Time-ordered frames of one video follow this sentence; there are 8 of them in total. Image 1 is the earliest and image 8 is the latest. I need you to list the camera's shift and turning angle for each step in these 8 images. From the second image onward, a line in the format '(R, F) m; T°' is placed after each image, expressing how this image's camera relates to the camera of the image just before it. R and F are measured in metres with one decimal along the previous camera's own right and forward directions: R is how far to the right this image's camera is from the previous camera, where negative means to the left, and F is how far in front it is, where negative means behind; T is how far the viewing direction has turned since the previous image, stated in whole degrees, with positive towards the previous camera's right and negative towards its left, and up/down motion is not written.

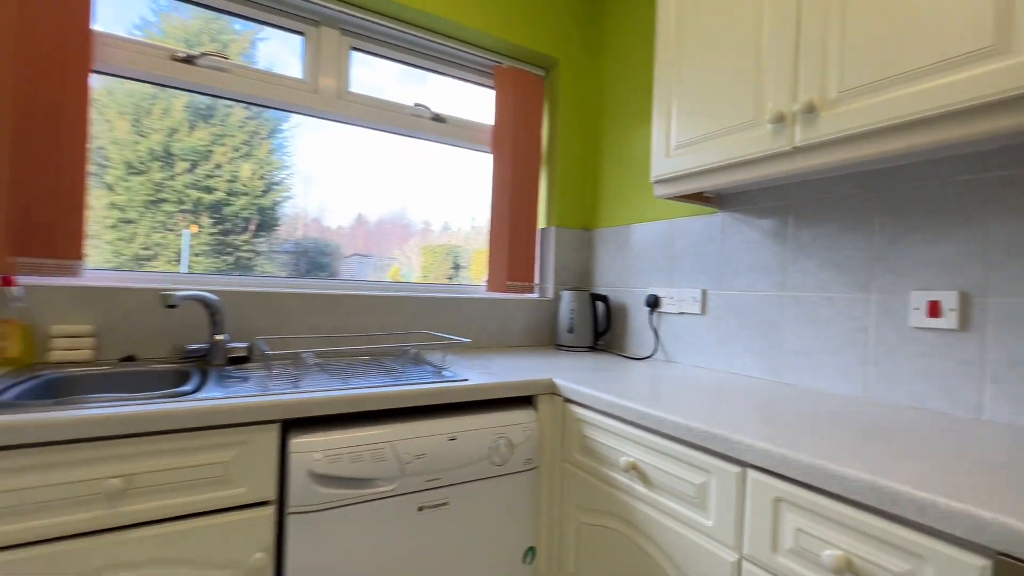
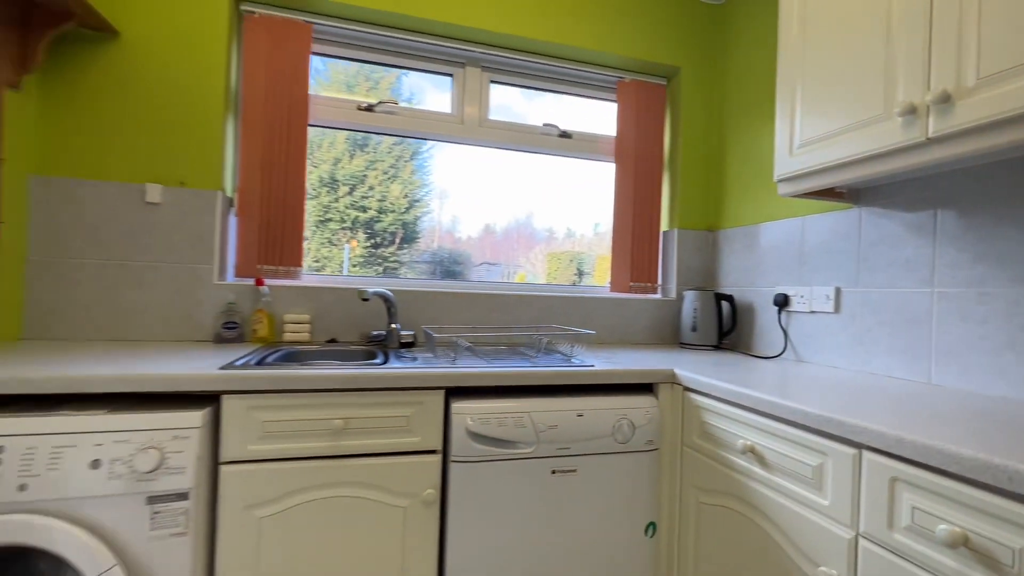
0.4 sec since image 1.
(0.0, -0.2) m; -15°
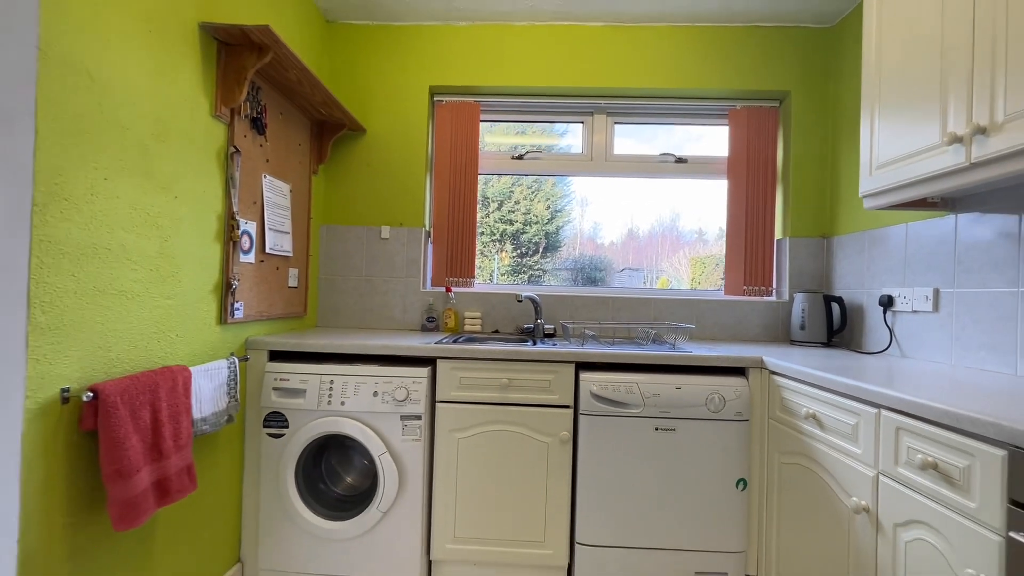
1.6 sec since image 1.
(+0.1, -0.5) m; -17°
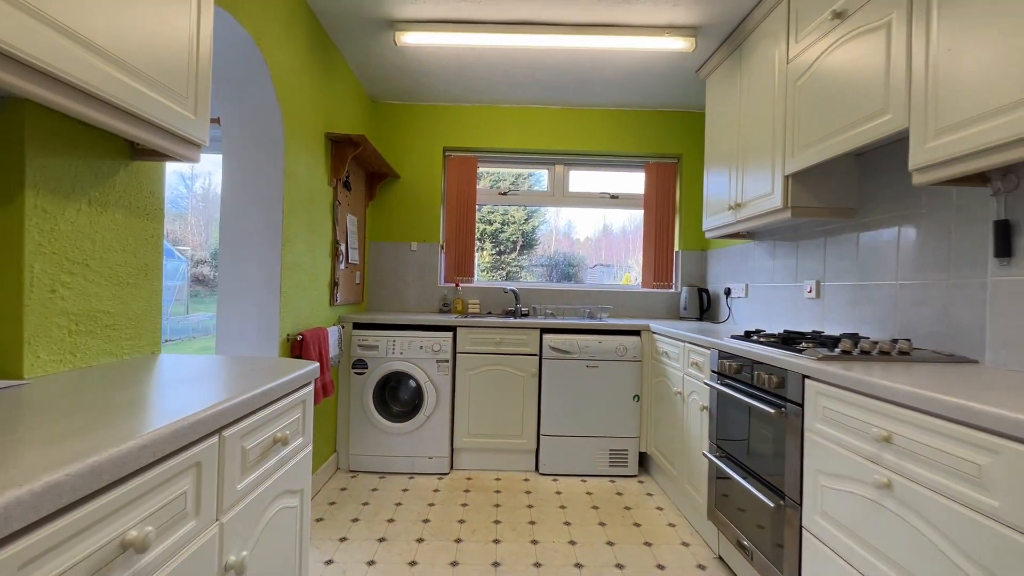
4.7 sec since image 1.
(-0.1, -1.1) m; +3°
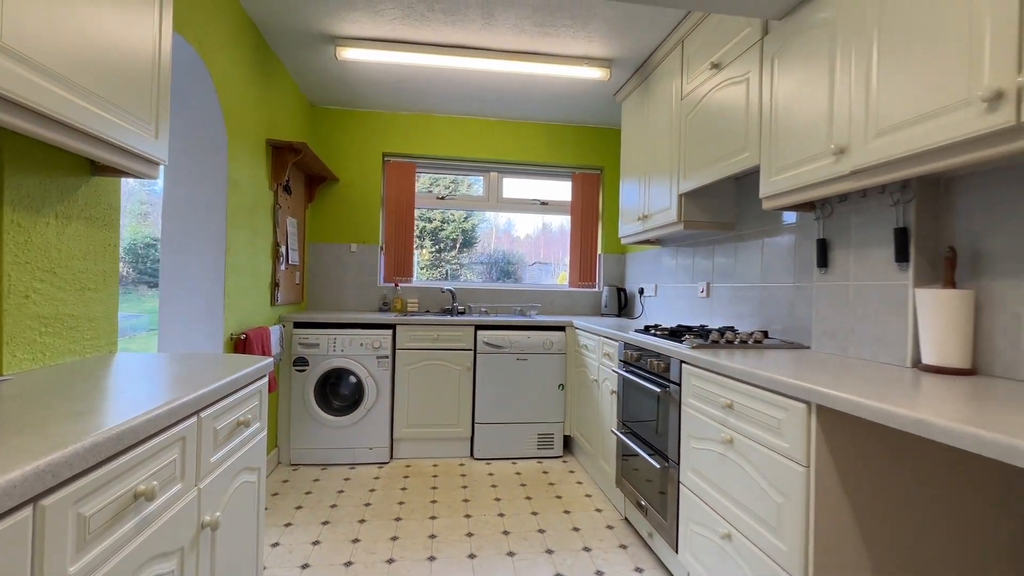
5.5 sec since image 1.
(0.0, -0.2) m; +7°
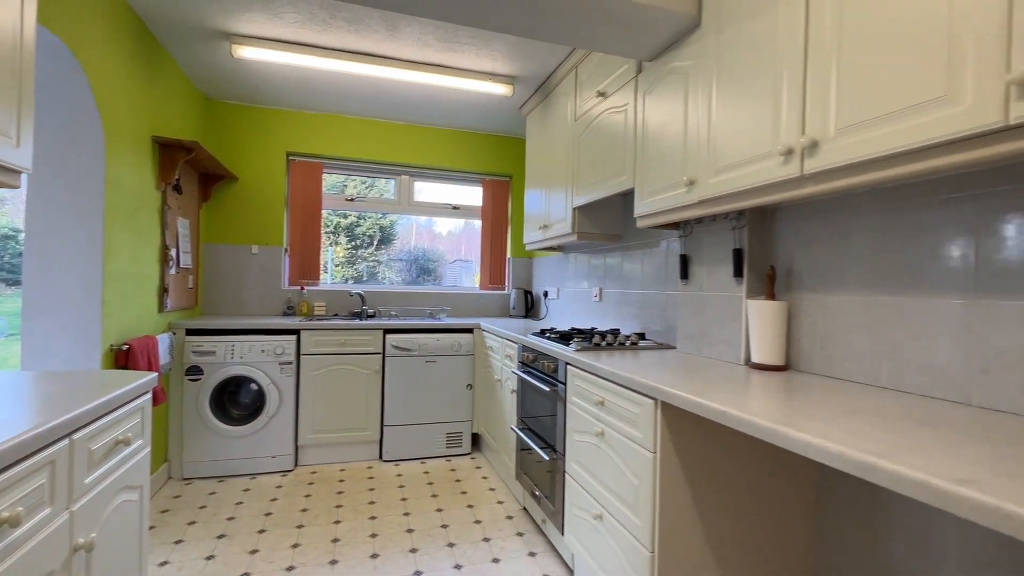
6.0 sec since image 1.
(+0.1, -0.1) m; +9°
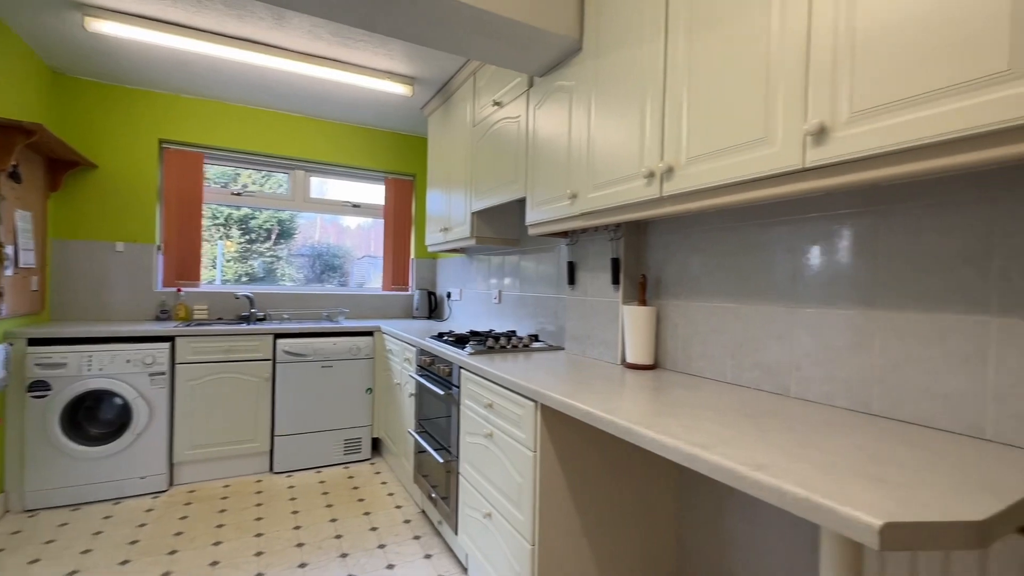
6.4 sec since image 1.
(+0.1, 0.0) m; +10°
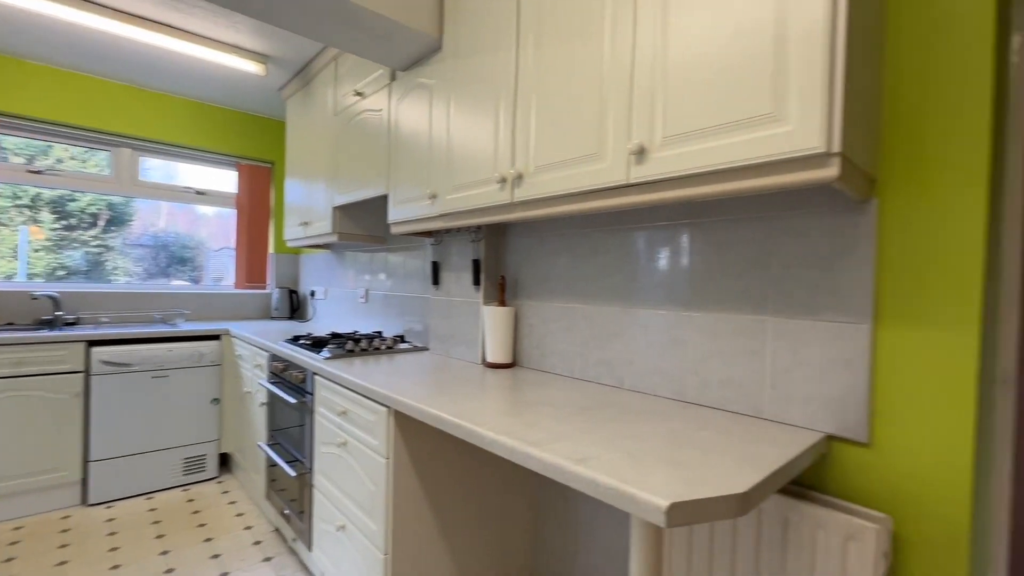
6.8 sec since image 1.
(+0.1, 0.0) m; +14°
